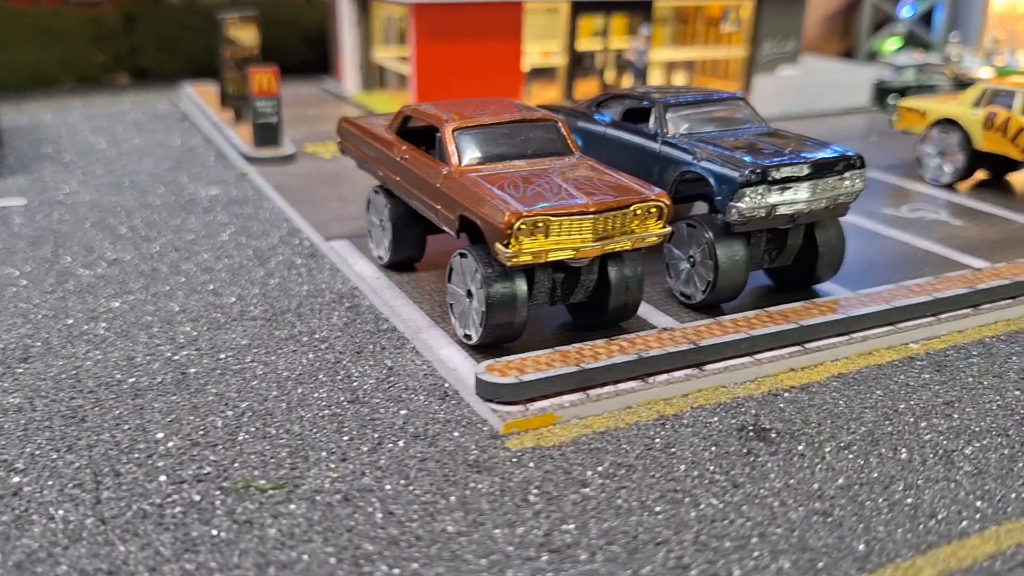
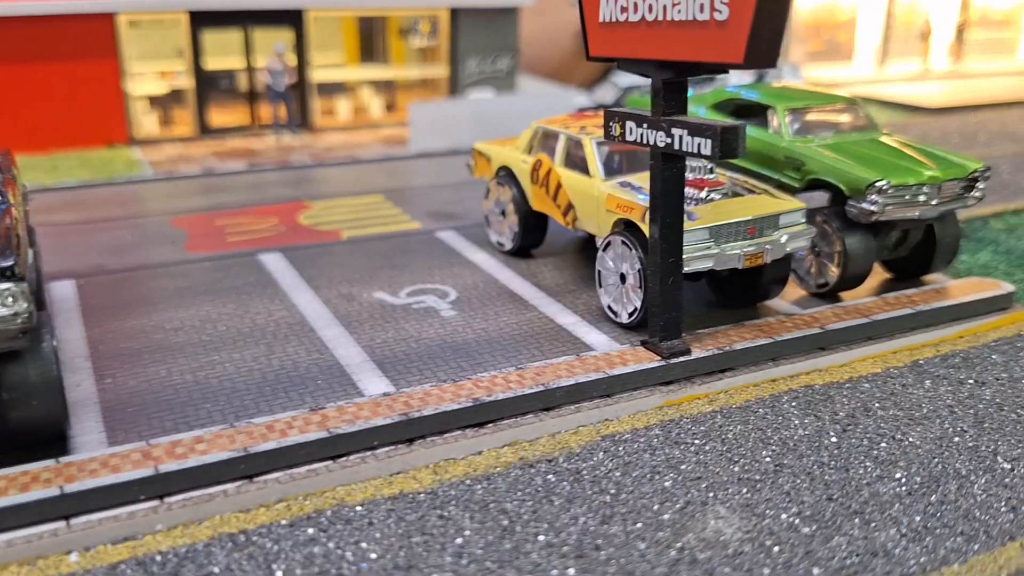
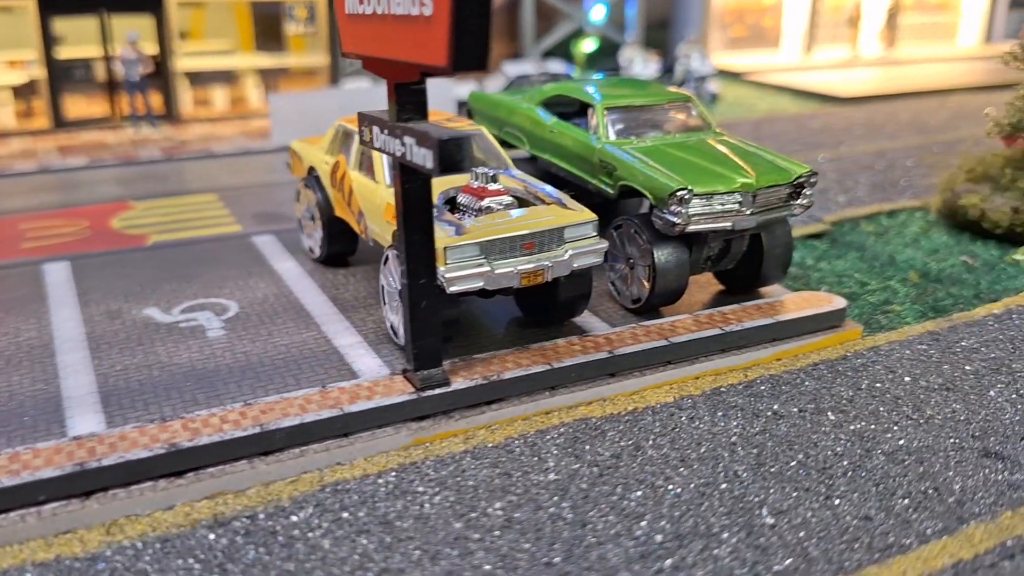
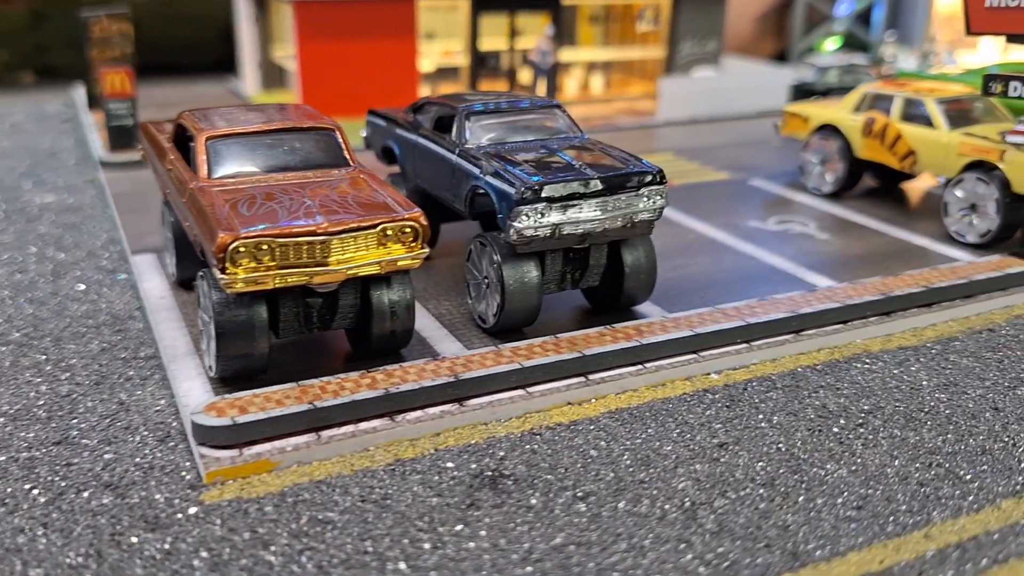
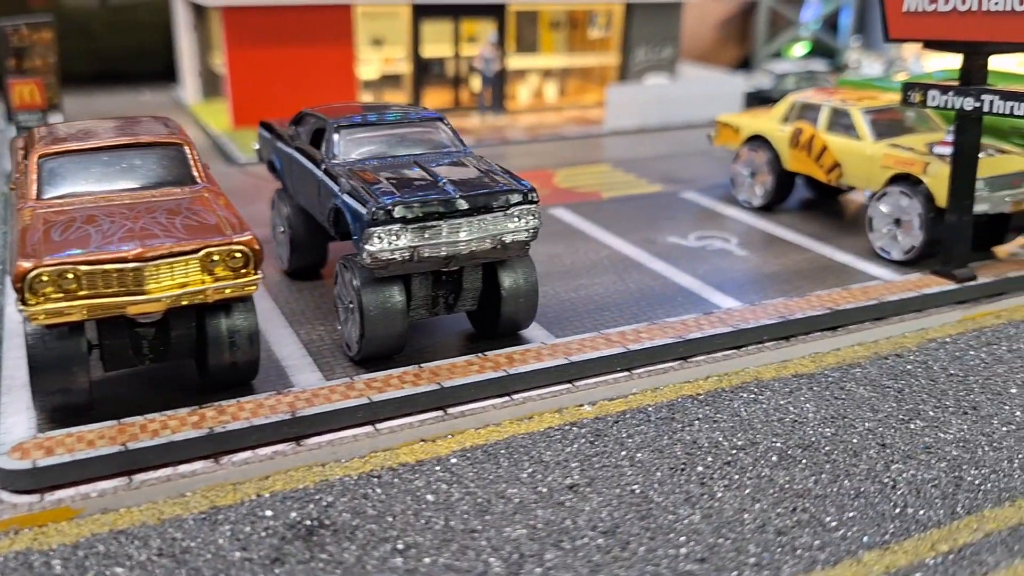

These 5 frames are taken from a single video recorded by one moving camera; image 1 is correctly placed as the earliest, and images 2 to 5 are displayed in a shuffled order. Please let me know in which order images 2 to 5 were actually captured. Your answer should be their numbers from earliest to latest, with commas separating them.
4, 5, 2, 3
